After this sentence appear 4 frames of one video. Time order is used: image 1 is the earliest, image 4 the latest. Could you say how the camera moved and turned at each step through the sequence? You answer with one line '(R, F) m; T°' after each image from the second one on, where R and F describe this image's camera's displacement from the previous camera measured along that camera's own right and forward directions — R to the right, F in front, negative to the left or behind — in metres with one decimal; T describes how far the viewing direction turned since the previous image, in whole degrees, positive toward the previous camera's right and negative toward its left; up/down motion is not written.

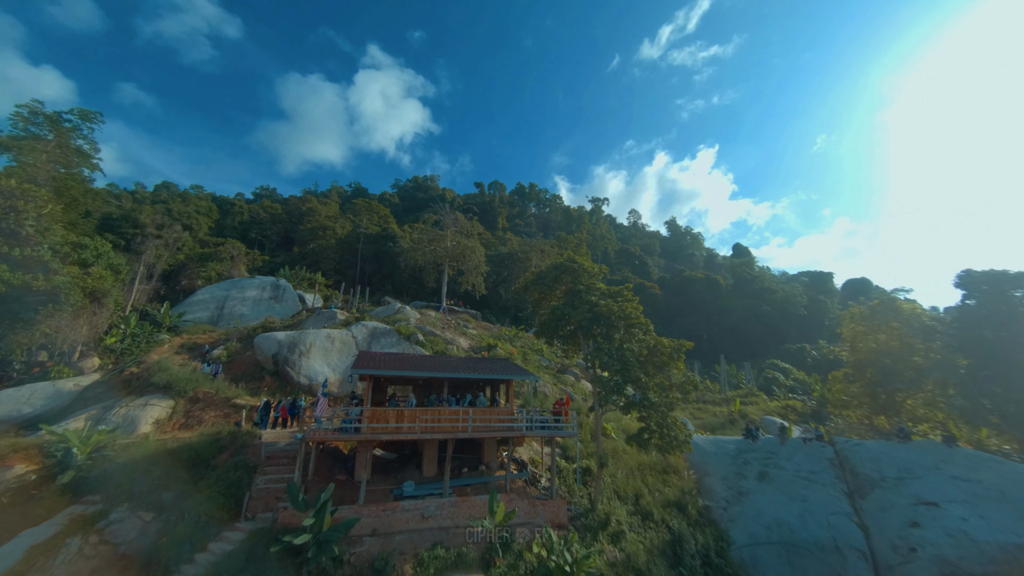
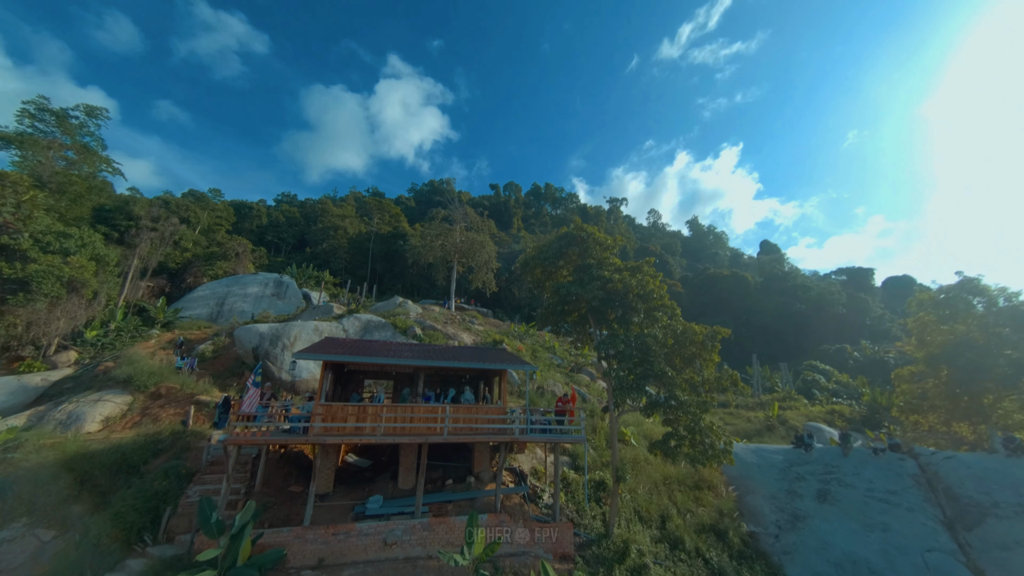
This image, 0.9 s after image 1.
(+1.0, +3.1) m; -3°
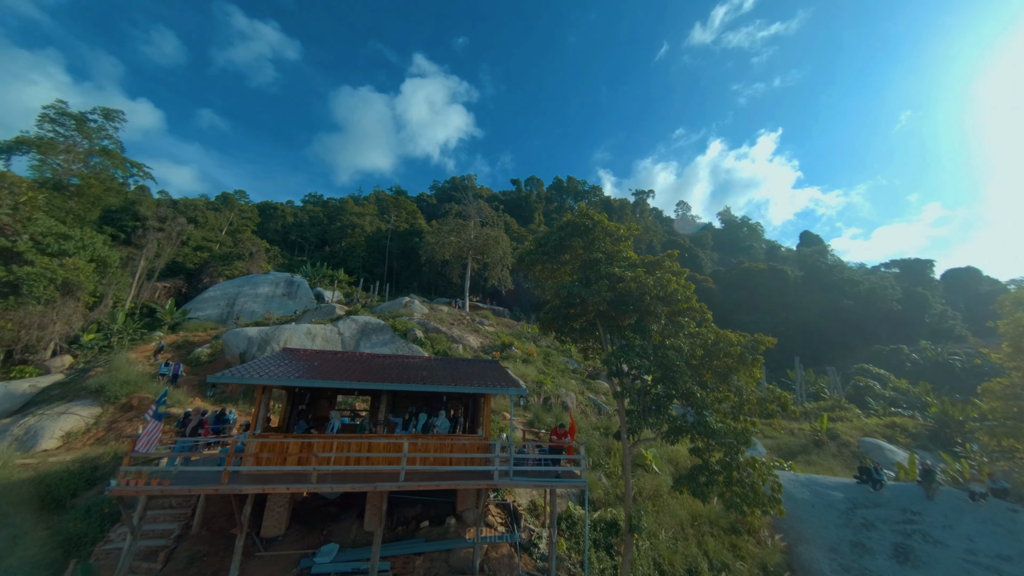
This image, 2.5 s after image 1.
(+1.2, +2.7) m; -4°
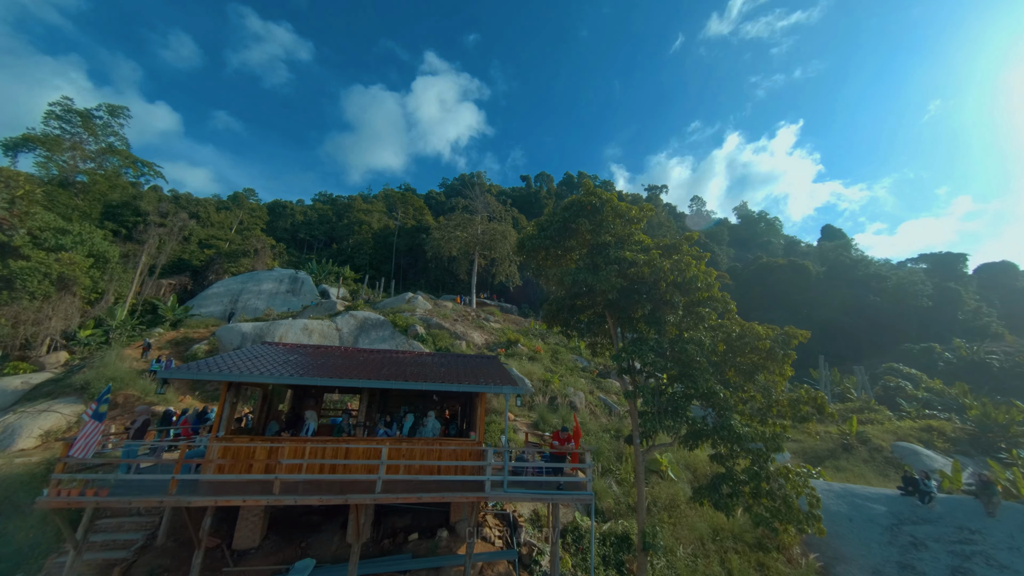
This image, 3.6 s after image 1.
(+0.3, +1.3) m; -2°
